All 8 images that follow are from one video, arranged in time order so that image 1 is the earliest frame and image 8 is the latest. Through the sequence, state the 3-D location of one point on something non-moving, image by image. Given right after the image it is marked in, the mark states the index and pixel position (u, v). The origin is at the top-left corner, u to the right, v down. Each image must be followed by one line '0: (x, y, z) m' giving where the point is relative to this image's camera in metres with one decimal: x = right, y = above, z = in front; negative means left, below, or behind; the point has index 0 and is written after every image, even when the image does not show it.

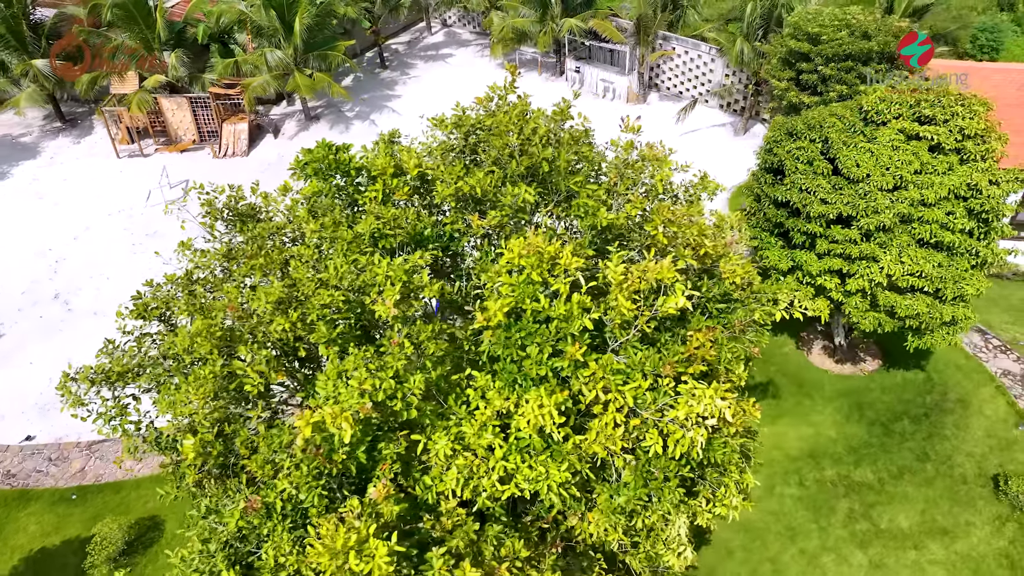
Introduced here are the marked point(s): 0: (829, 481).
0: (+6.0, -3.7, +13.5) m
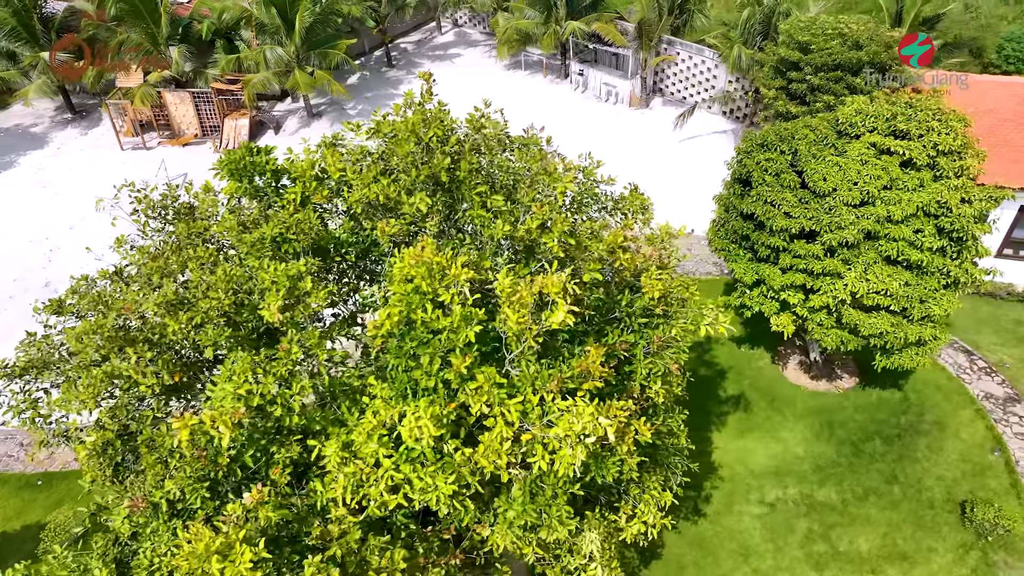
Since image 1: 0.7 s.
0: (+5.2, -4.0, +13.3) m
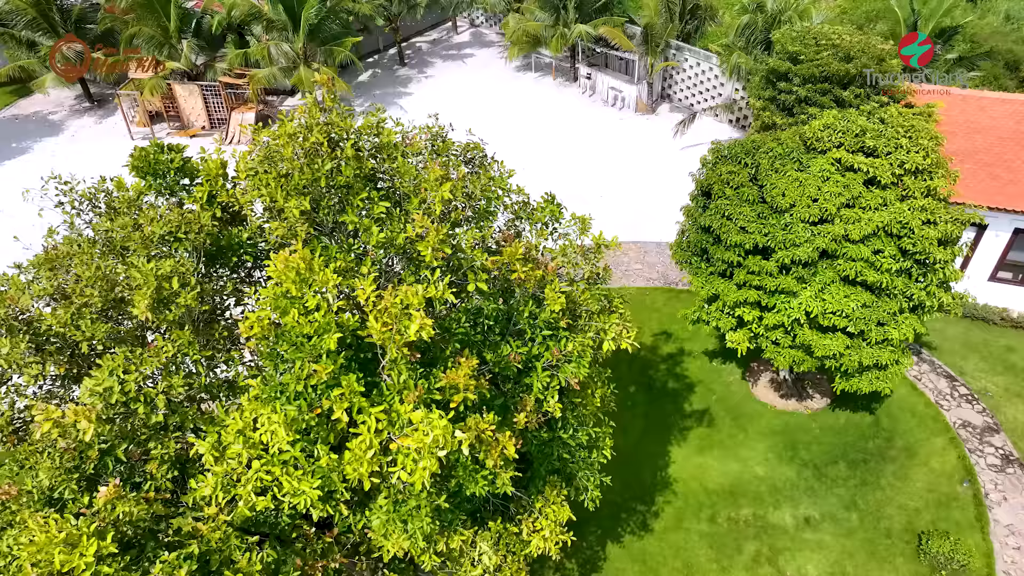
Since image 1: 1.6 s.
0: (+4.2, -4.3, +13.0) m
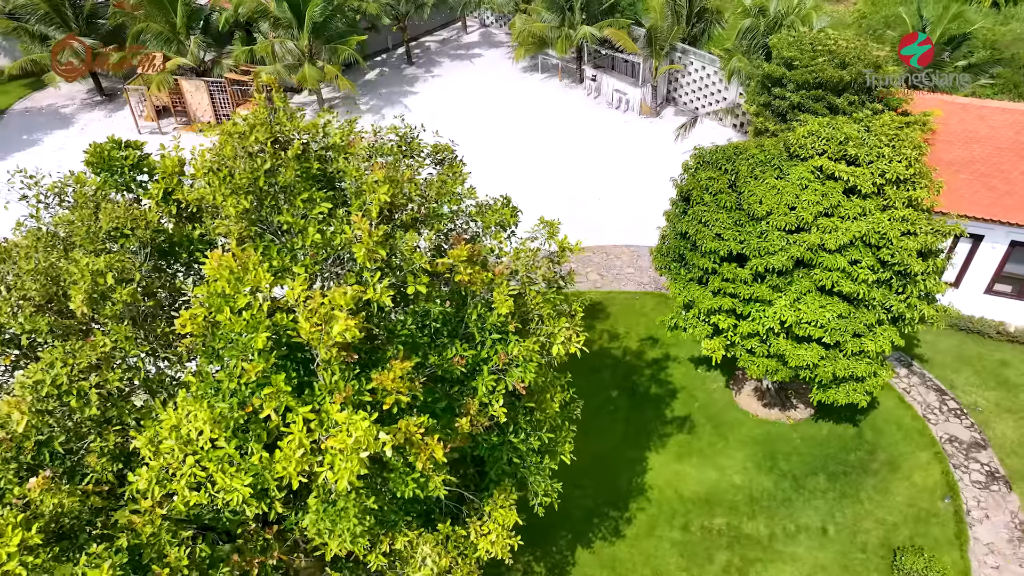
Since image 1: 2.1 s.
0: (+3.7, -4.4, +12.9) m
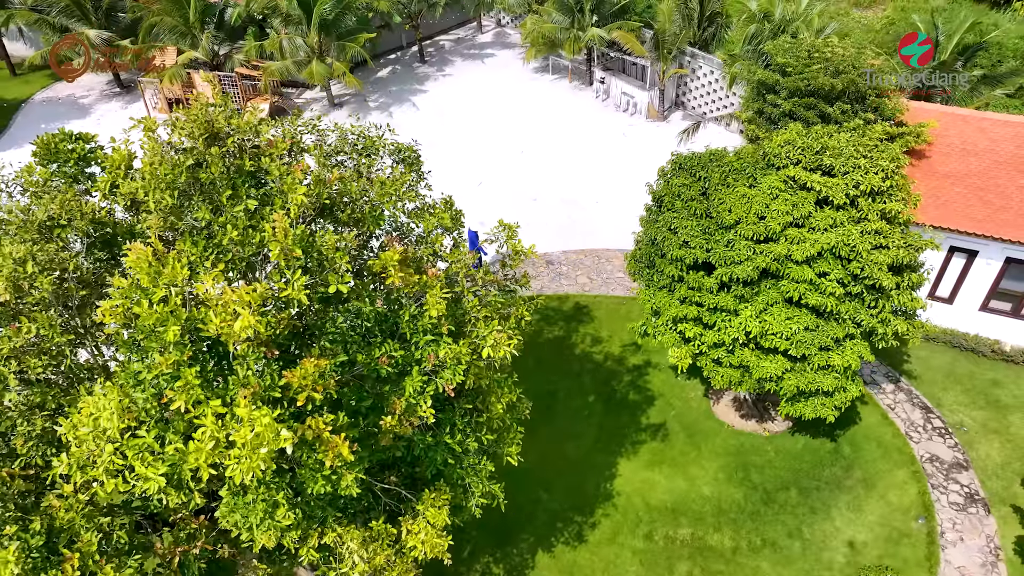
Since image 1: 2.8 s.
0: (+3.0, -4.5, +12.8) m
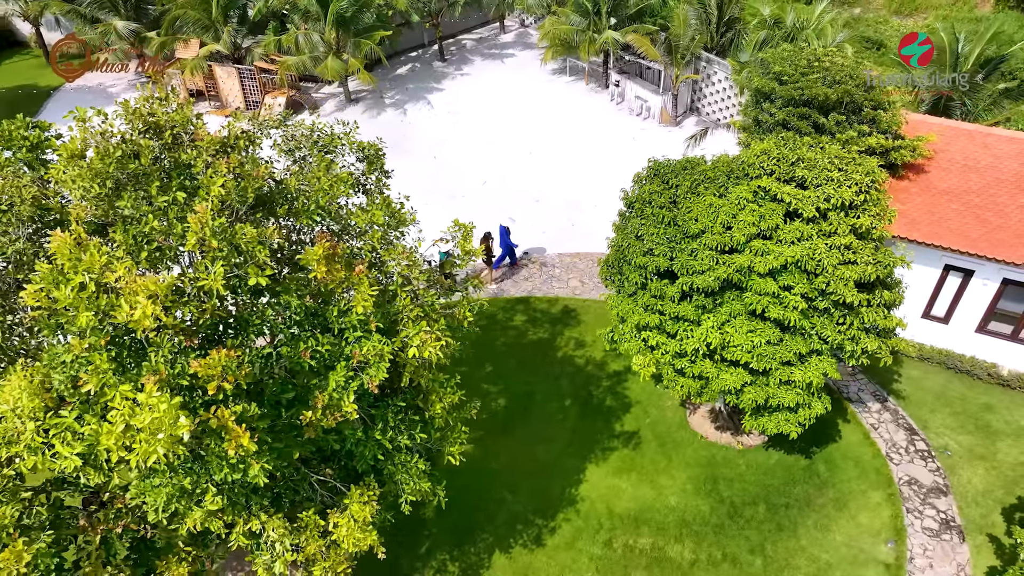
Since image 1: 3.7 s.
0: (+2.2, -4.7, +12.7) m
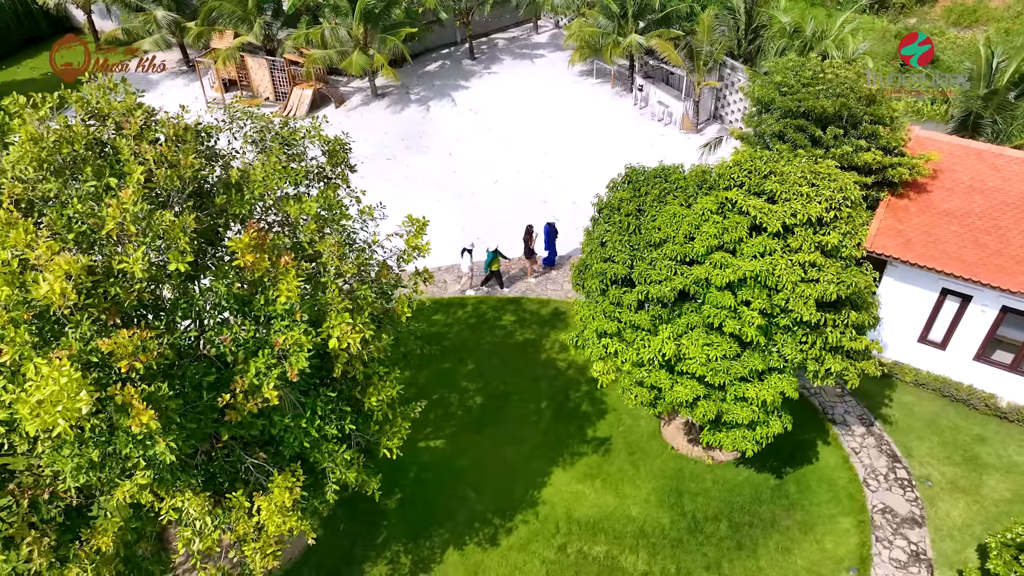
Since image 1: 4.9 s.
0: (+1.4, -4.8, +12.6) m
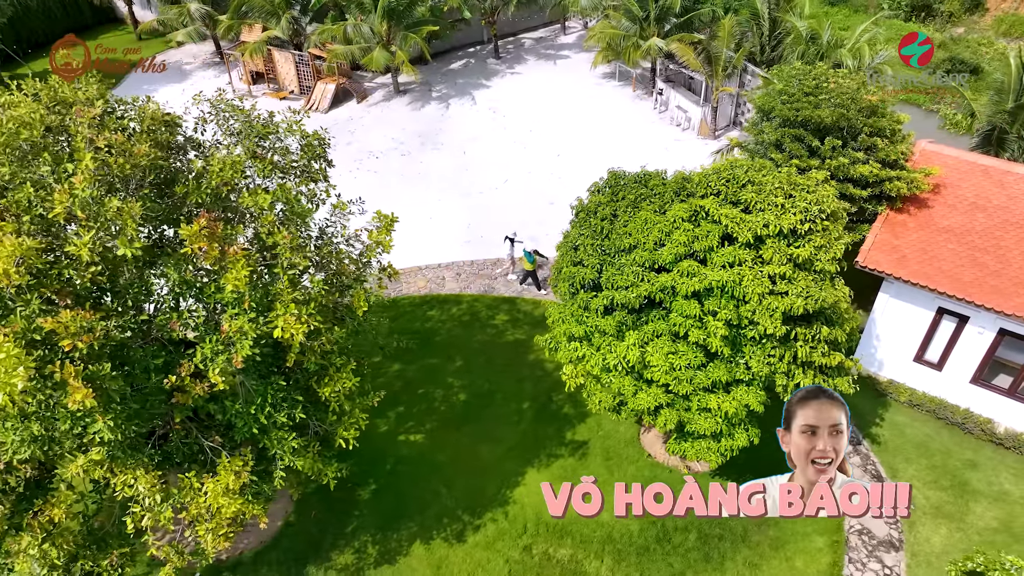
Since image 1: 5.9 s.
0: (+0.8, -4.8, +12.6) m
